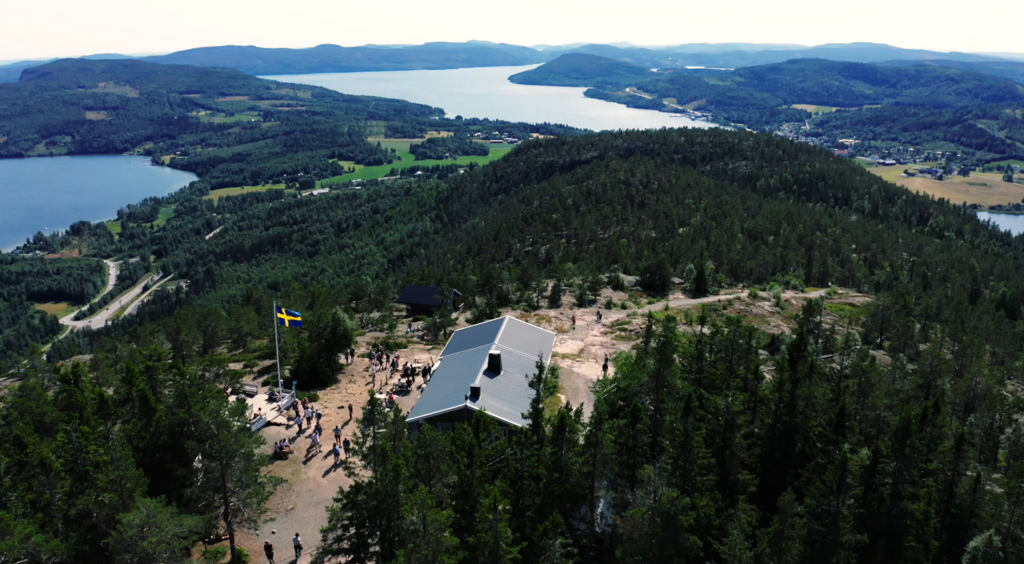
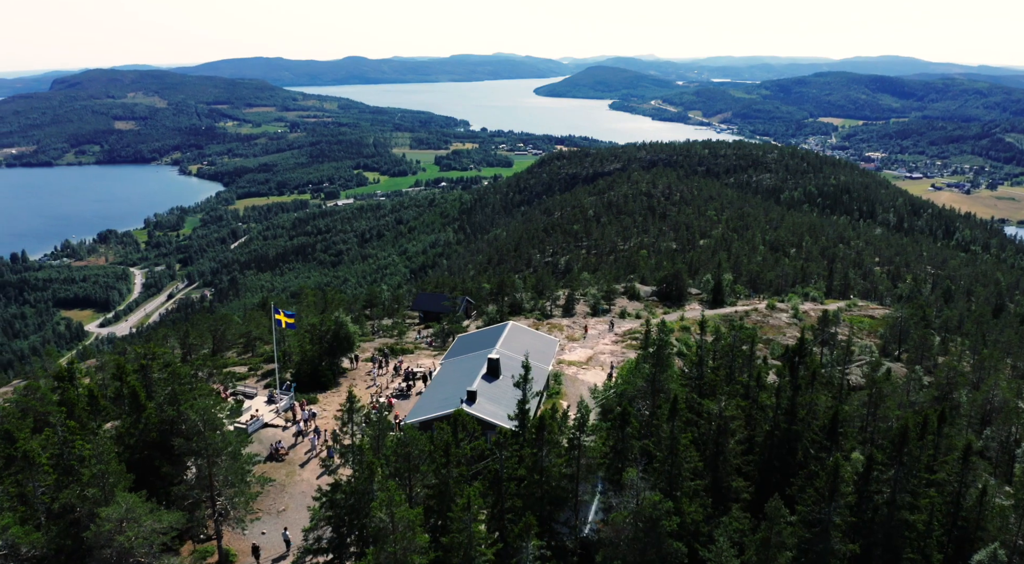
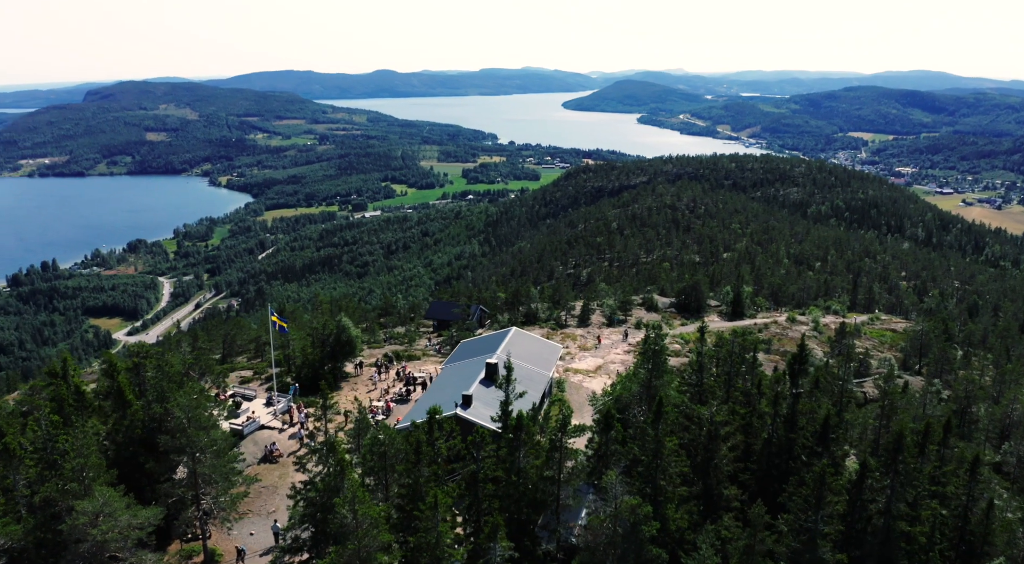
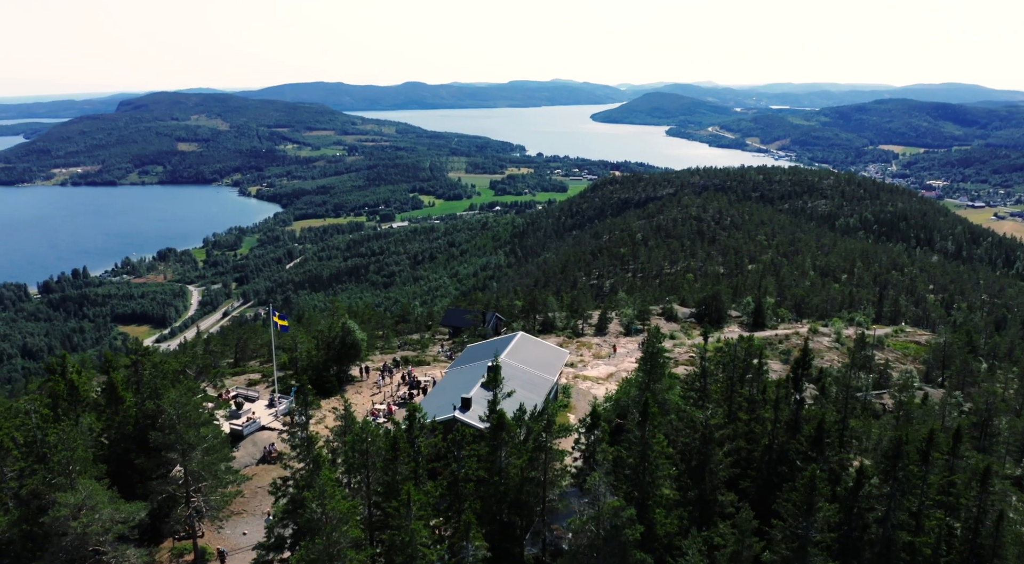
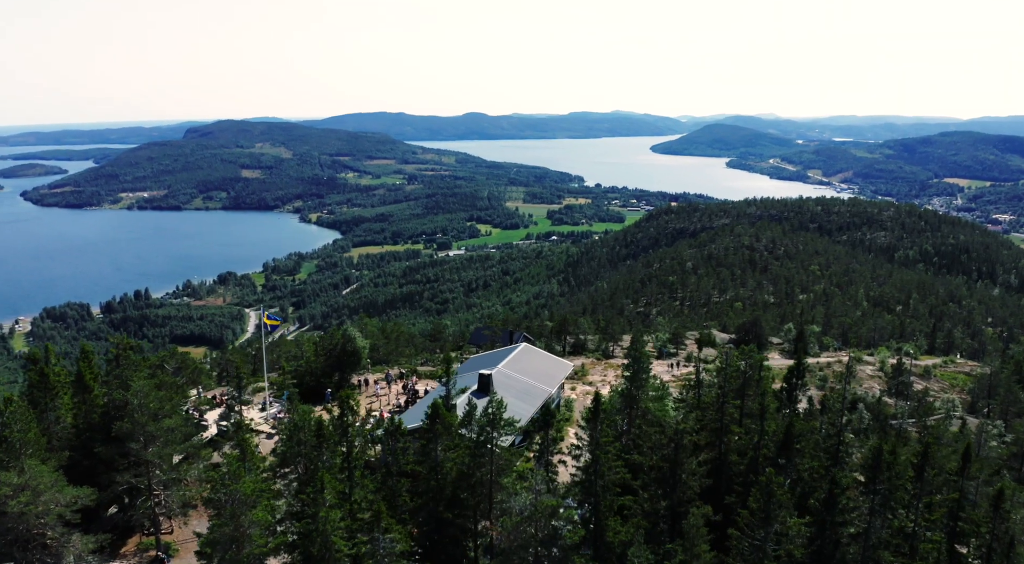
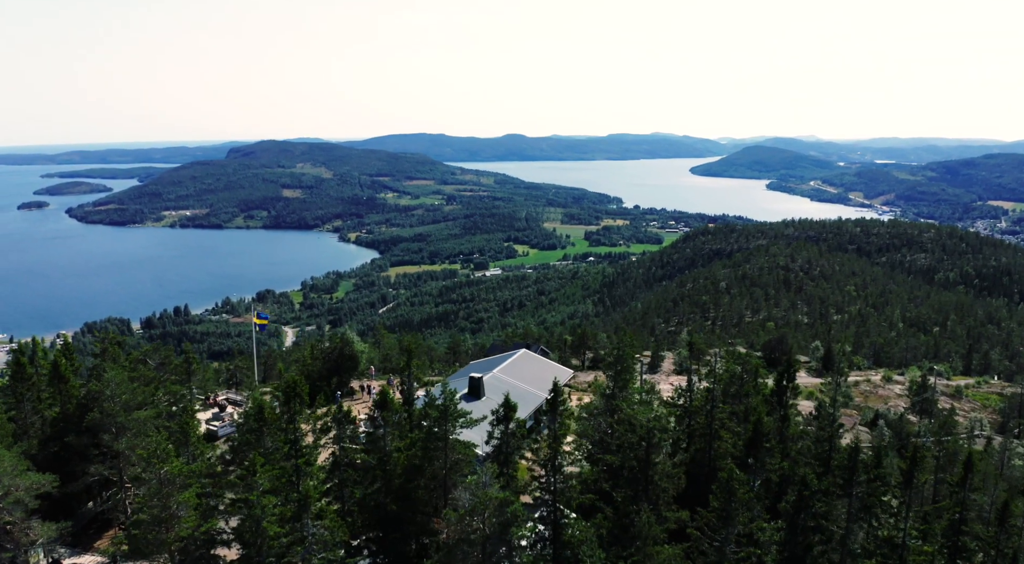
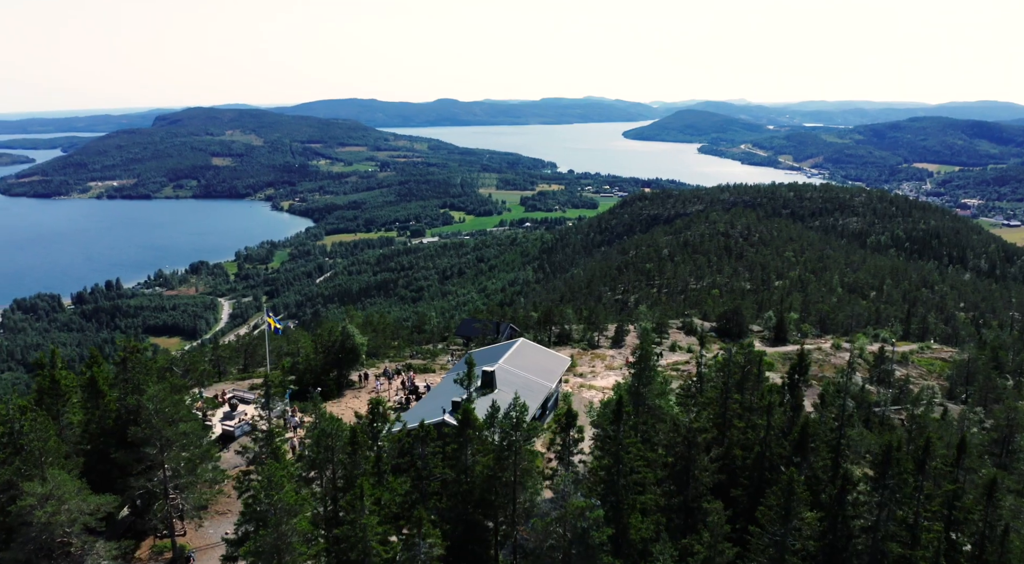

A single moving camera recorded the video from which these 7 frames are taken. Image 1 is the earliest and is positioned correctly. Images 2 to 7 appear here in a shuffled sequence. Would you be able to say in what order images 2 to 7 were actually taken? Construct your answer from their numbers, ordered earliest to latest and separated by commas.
2, 3, 4, 7, 5, 6
